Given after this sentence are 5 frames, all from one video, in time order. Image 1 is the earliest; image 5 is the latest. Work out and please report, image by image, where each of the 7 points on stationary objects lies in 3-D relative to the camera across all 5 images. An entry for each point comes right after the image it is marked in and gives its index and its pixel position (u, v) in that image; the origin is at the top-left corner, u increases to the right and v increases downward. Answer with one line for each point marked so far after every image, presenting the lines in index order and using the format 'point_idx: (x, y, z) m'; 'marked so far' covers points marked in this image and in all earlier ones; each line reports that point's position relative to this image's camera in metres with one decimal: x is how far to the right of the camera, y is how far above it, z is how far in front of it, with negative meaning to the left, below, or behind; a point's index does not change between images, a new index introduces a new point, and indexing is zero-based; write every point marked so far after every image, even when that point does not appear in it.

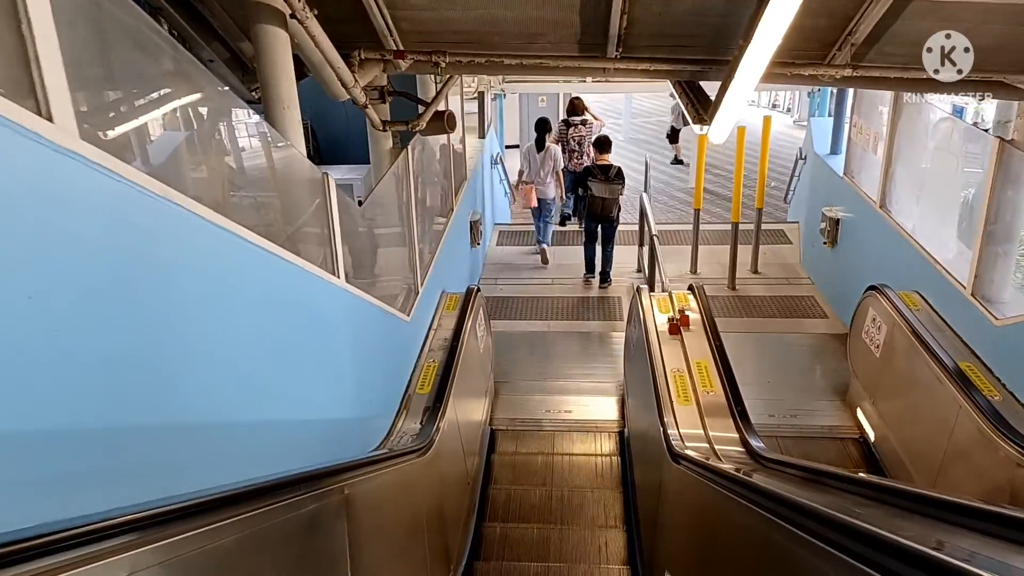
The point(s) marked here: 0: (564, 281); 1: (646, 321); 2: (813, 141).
0: (+0.4, +0.1, +6.5) m
1: (+0.7, -0.2, +4.2) m
2: (+2.5, +1.2, +6.6) m
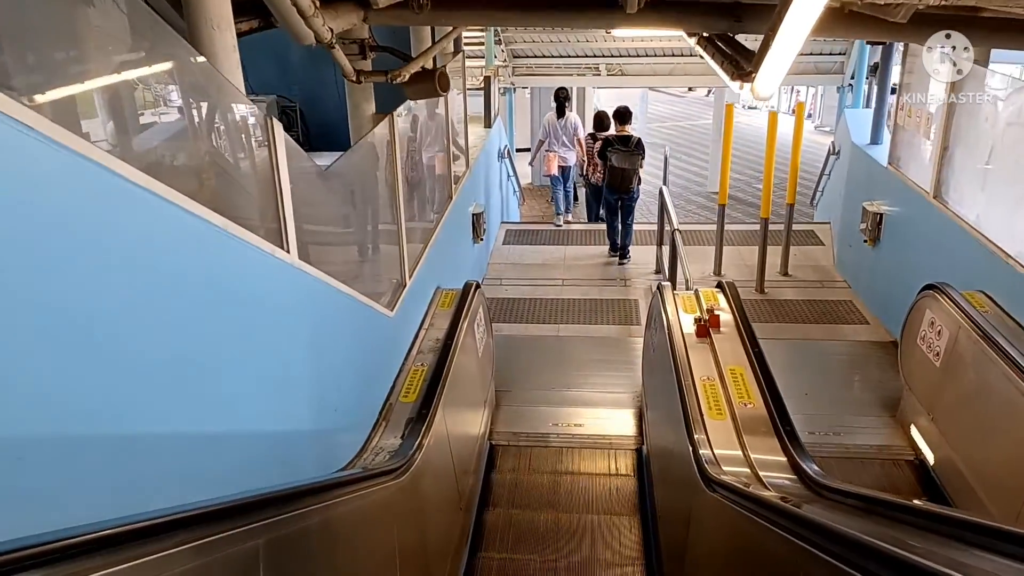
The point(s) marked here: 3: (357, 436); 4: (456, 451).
0: (+0.5, 0.0, +6.0) m
1: (+0.7, -0.2, +3.6) m
2: (+2.6, +1.2, +6.1) m
3: (-0.6, -0.5, +2.9) m
4: (-0.2, -0.7, +3.4) m
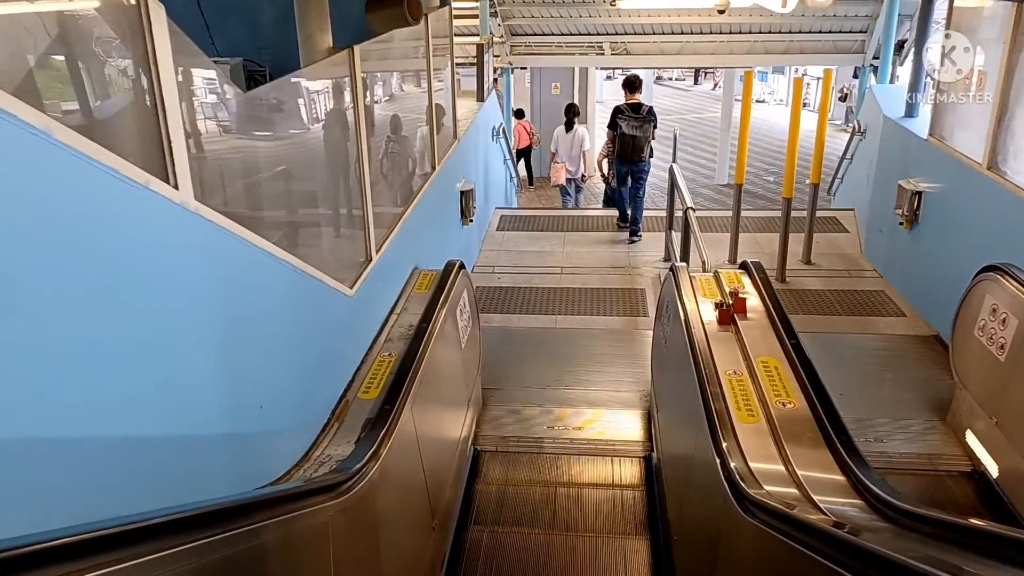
0: (+0.4, +0.1, +5.4) m
1: (+0.7, -0.1, +3.1) m
2: (+2.5, +1.2, +5.5) m
3: (-0.6, -0.4, +2.3) m
4: (-0.3, -0.6, +2.8) m
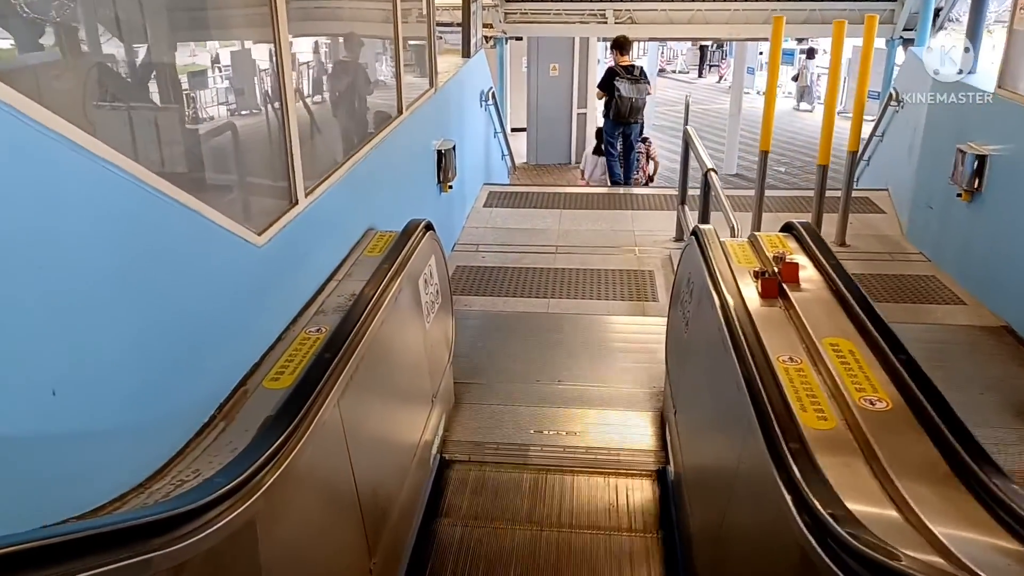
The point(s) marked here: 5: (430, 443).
0: (+0.4, +0.2, +4.6) m
1: (+0.6, 0.0, +2.3) m
2: (+2.5, +1.3, +4.7) m
3: (-0.7, -0.3, +1.6) m
4: (-0.4, -0.5, +2.0) m
5: (-0.3, -0.5, +2.7) m
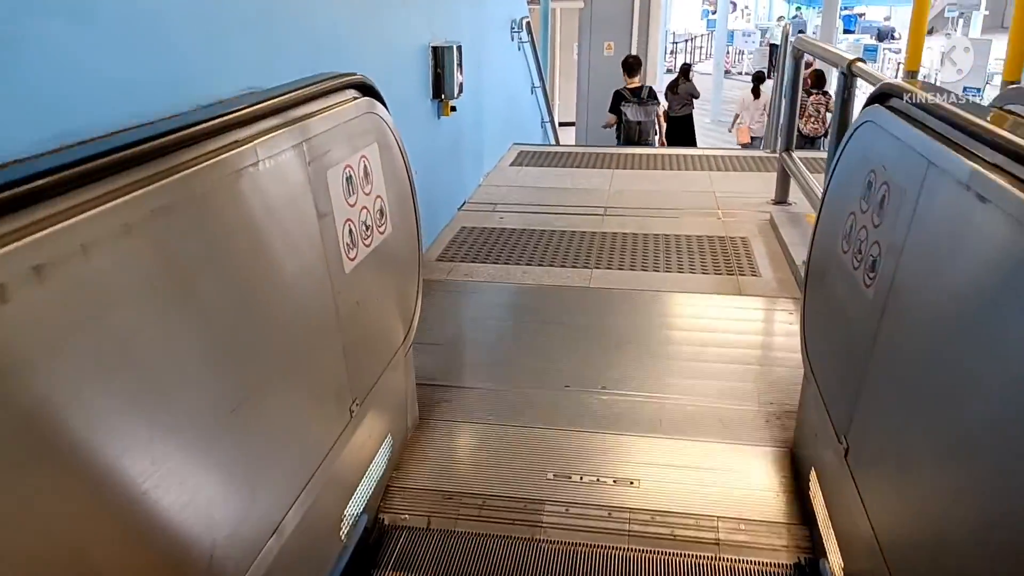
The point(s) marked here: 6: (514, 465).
0: (+0.5, +0.3, +3.3) m
1: (+0.6, +0.2, +1.0) m
2: (+2.6, +1.4, +3.3) m
3: (-0.8, -0.1, +0.3) m
4: (-0.4, -0.3, +0.7) m
5: (-0.3, -0.4, +1.4) m
6: (0.0, -0.4, +1.7) m
